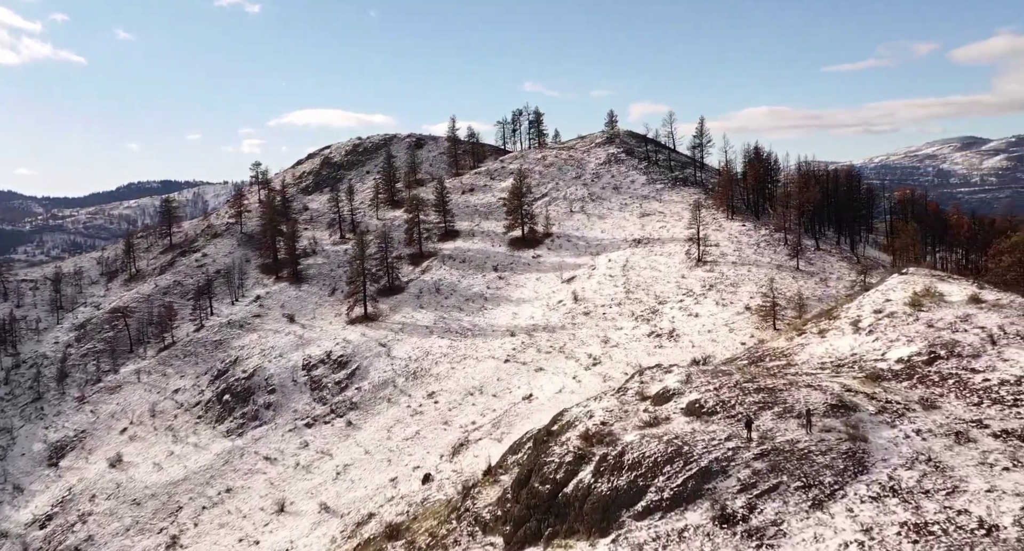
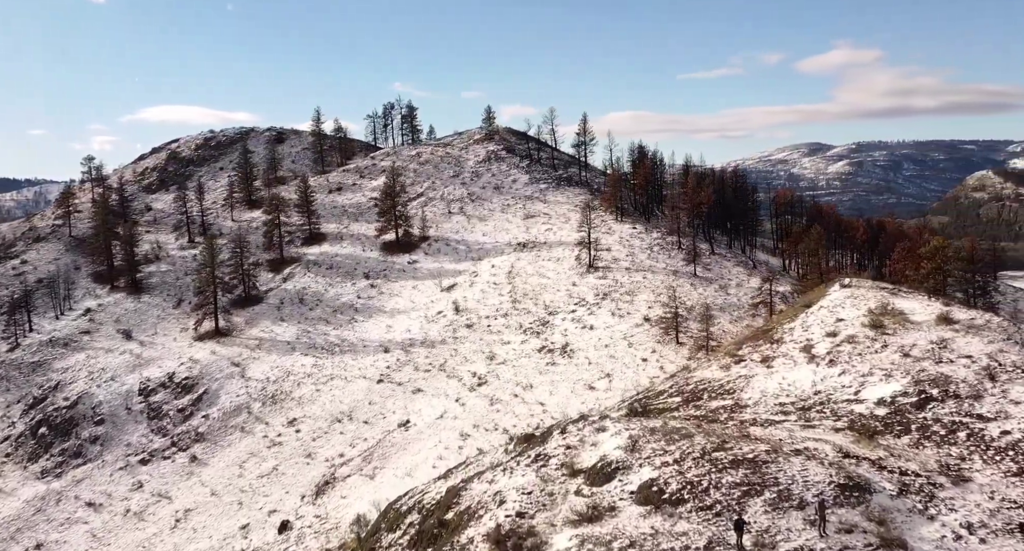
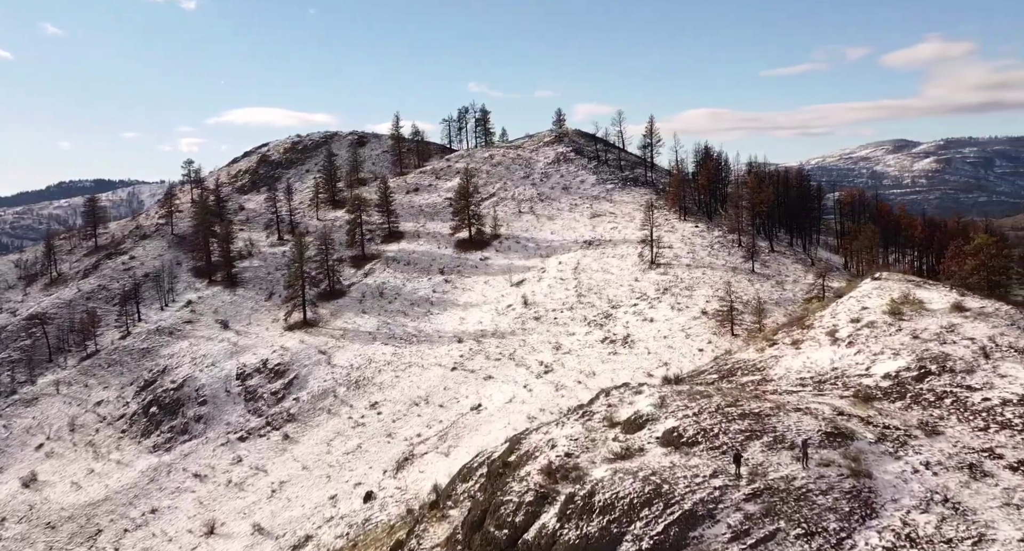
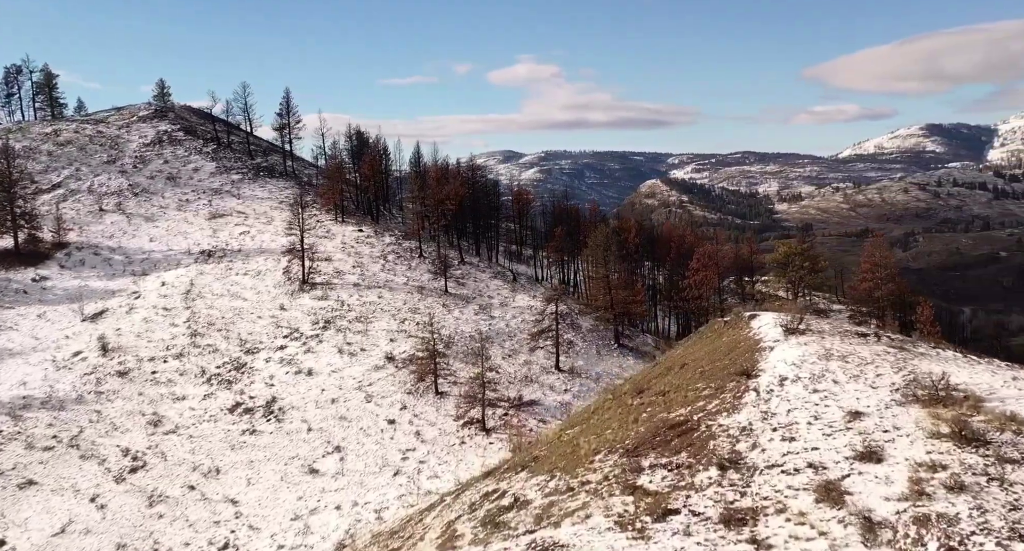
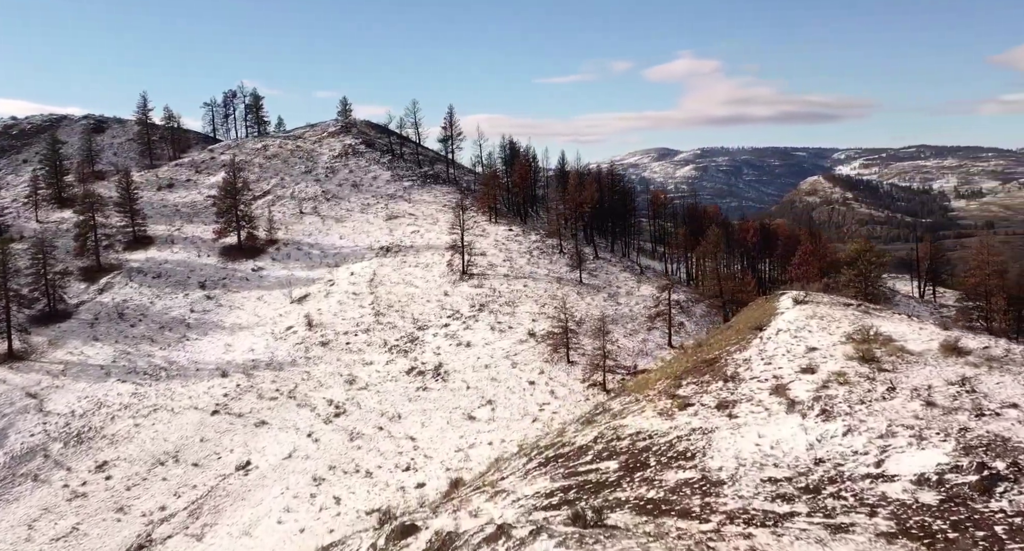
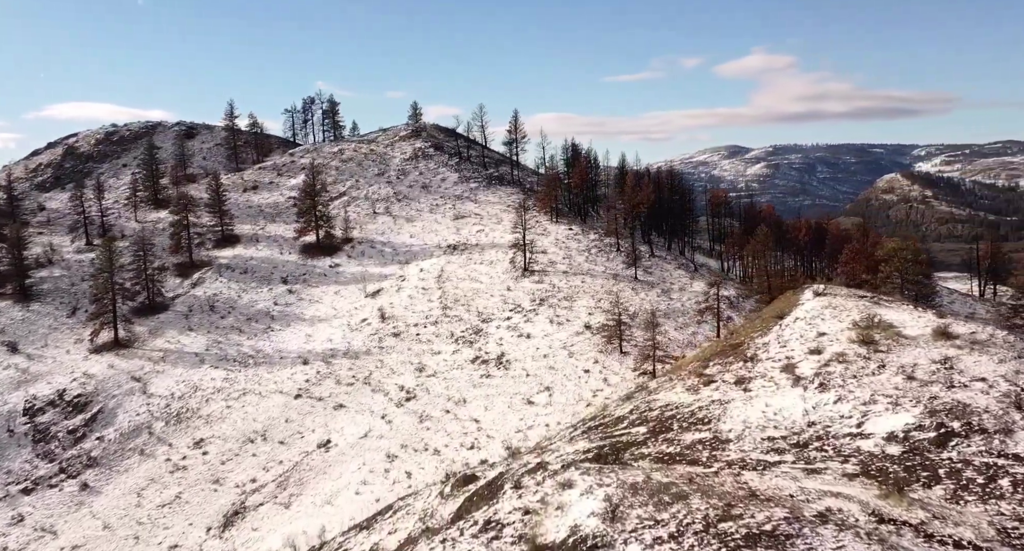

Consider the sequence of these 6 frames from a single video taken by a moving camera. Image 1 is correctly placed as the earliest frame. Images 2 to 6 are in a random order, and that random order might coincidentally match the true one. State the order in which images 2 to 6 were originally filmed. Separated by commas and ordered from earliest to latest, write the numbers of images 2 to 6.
3, 2, 6, 5, 4
